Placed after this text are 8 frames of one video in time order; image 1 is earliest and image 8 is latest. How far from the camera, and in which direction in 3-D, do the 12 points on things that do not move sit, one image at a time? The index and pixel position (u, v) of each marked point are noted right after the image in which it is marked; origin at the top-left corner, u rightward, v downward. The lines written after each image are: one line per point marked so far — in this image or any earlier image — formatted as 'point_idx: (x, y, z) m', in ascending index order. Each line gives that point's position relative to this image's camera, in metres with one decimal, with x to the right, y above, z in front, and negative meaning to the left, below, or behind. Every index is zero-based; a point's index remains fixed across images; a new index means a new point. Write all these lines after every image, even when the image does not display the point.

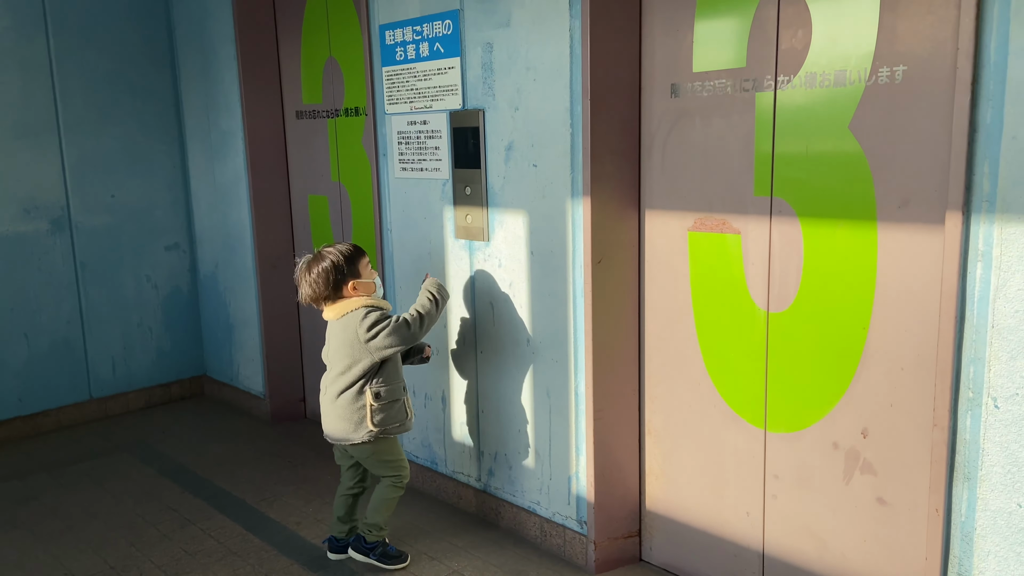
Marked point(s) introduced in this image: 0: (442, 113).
0: (-0.3, +0.7, +2.8) m
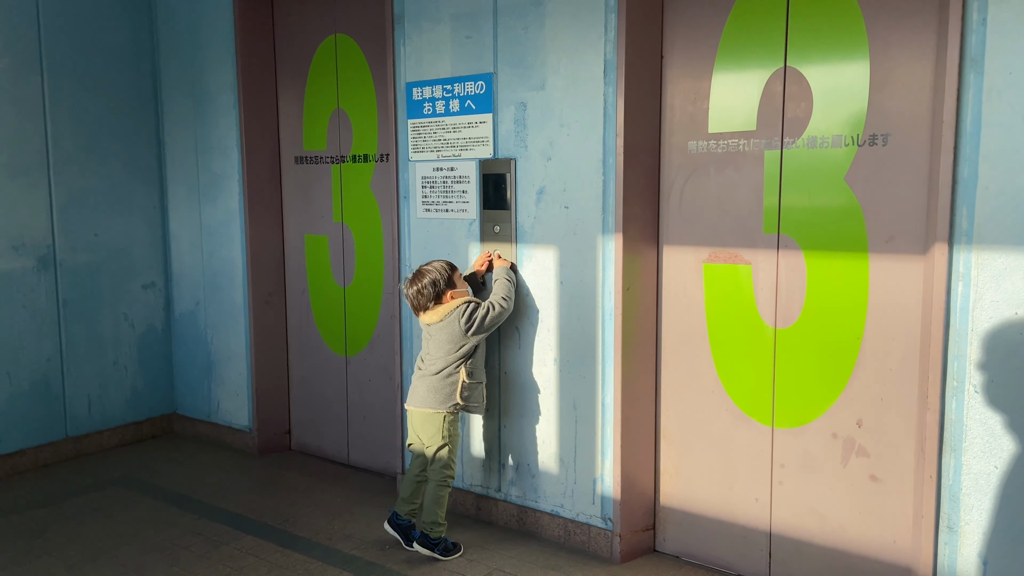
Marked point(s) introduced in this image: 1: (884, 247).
0: (-0.2, +0.5, +3.1) m
1: (+1.2, +0.1, +2.4) m
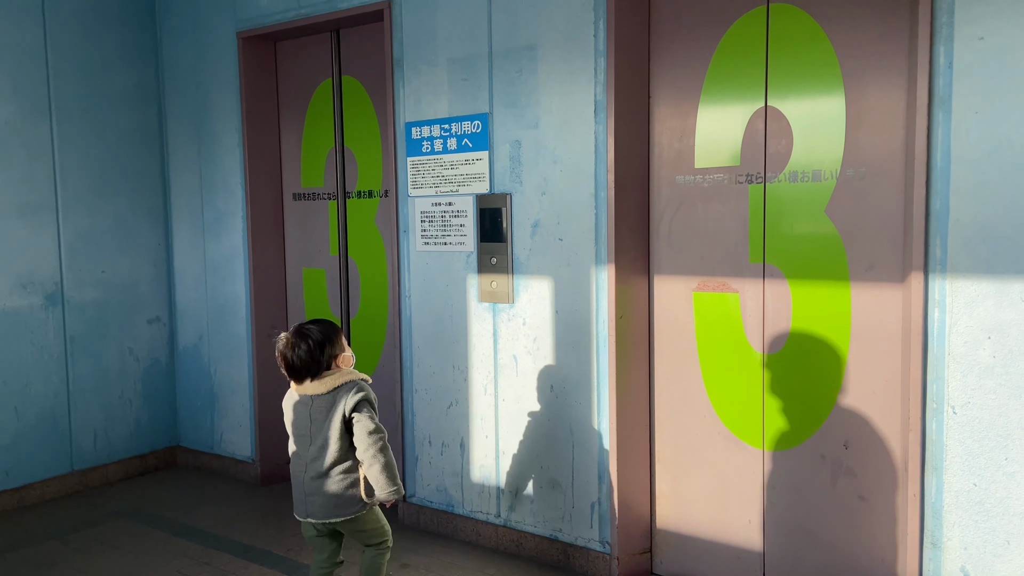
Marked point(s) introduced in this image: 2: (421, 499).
0: (-0.2, +0.4, +3.3) m
1: (+1.2, 0.0, +2.5) m
2: (-0.4, -1.0, +3.5) m
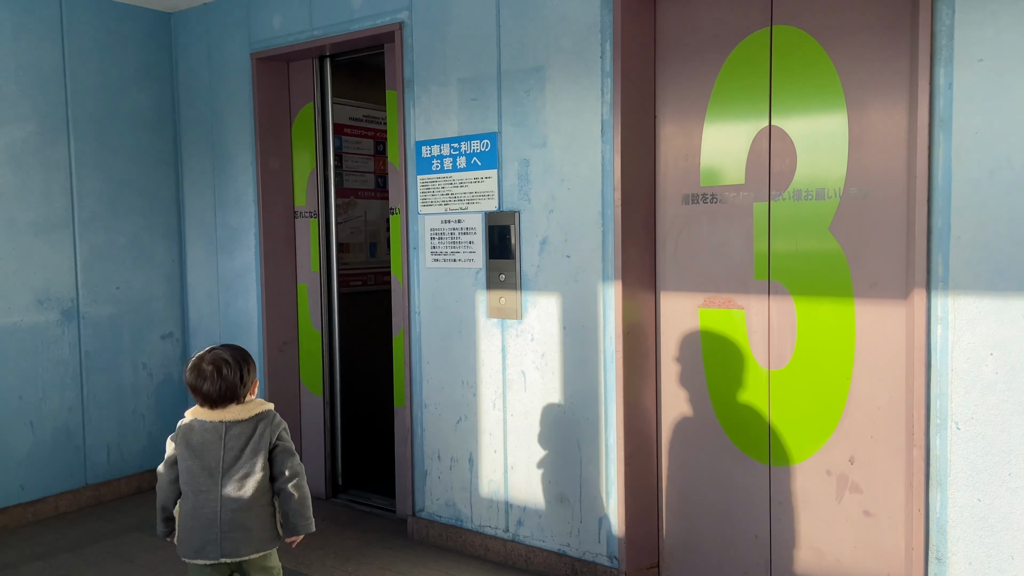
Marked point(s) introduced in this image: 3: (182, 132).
0: (-0.2, +0.3, +3.3) m
1: (+1.2, 0.0, +2.5) m
2: (-0.4, -1.1, +3.6) m
3: (-2.1, +1.0, +4.6) m
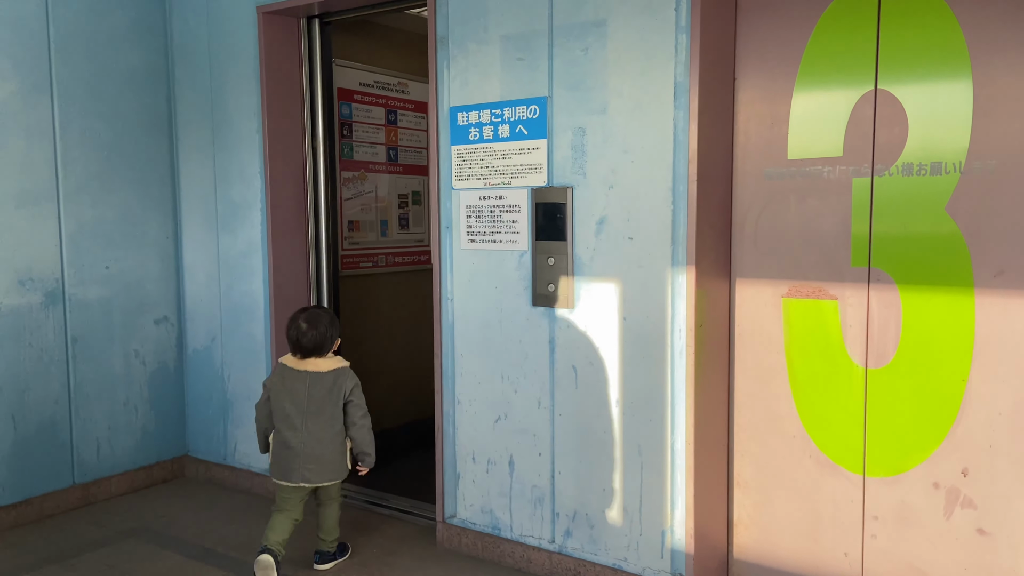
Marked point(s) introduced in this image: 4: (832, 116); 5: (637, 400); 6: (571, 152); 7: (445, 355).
0: (0.0, +0.4, +2.9) m
1: (+1.4, 0.0, +2.2) m
2: (-0.2, -1.0, +3.2) m
3: (-1.9, +1.1, +4.2) m
4: (+1.1, +0.6, +2.4) m
5: (+0.5, -0.4, +2.7) m
6: (+0.2, +0.5, +2.8) m
7: (-0.3, -0.3, +3.3) m
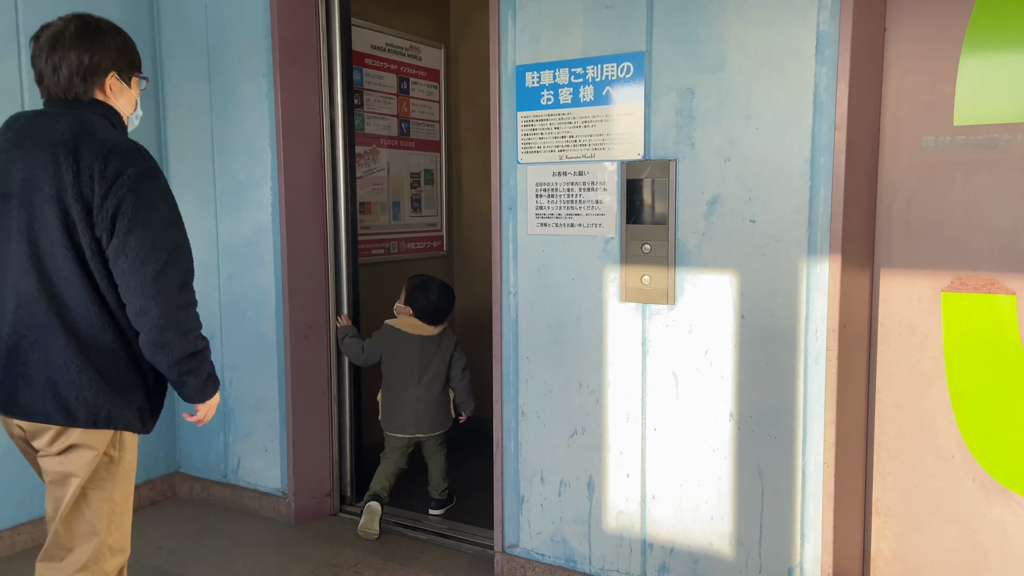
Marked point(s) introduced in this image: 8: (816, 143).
0: (+0.3, +0.4, +2.5) m
1: (+1.8, 0.0, +1.8) m
2: (+0.1, -1.0, +2.8) m
3: (-1.7, +1.1, +3.6) m
4: (+1.4, +0.6, +2.0) m
5: (+0.8, -0.4, +2.3) m
6: (+0.5, +0.5, +2.3) m
7: (0.0, -0.3, +2.8) m
8: (+0.9, +0.4, +2.1) m
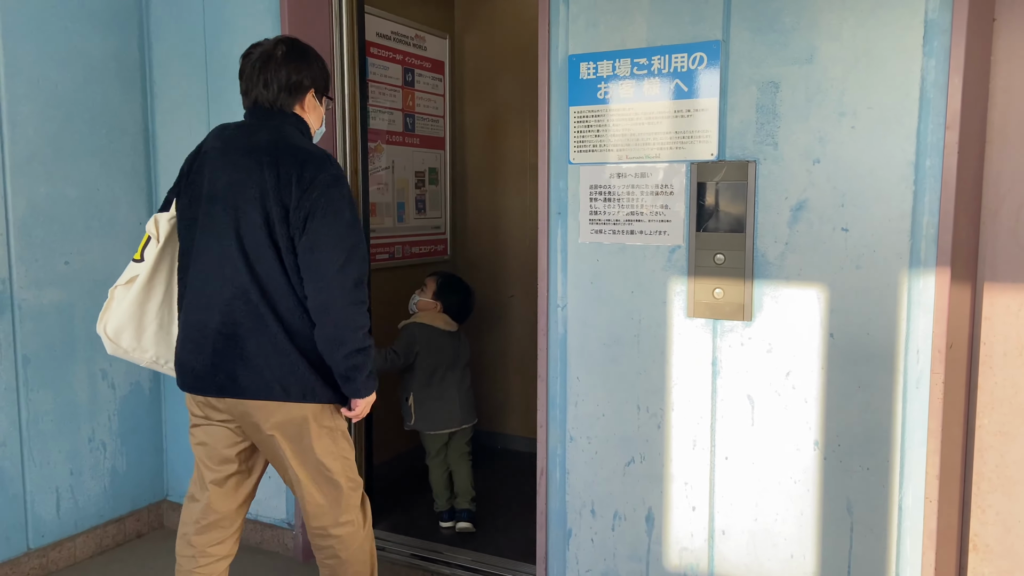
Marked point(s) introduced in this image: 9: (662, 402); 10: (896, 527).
0: (+0.5, +0.4, +2.2) m
1: (+2.0, 0.0, +1.7) m
2: (+0.2, -1.0, +2.5) m
3: (-1.6, +1.1, +3.2) m
4: (+1.6, +0.5, +1.8) m
5: (+1.0, -0.4, +2.1) m
6: (+0.7, +0.5, +2.1) m
7: (+0.1, -0.3, +2.5) m
8: (+1.1, +0.4, +1.9) m
9: (+0.5, -0.4, +2.3) m
10: (+1.1, -0.7, +2.0) m
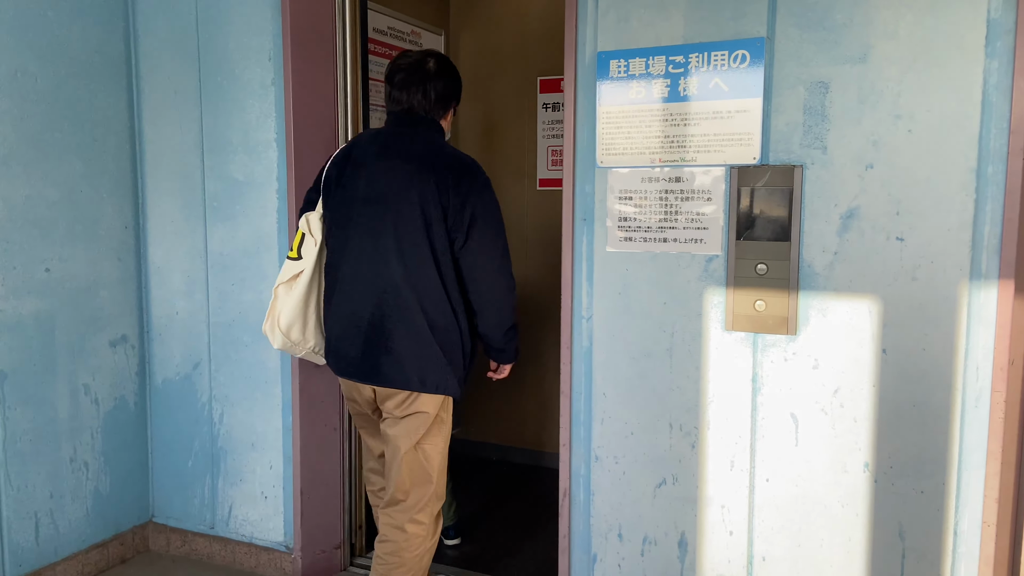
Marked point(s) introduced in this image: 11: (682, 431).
0: (+0.6, +0.3, +2.1) m
1: (+2.1, 0.0, +1.6) m
2: (+0.3, -1.1, +2.4) m
3: (-1.5, +1.1, +3.0) m
4: (+1.7, +0.5, +1.7) m
5: (+1.0, -0.5, +2.0) m
6: (+0.8, +0.5, +2.0) m
7: (+0.2, -0.3, +2.4) m
8: (+1.2, +0.3, +1.8) m
9: (+0.6, -0.4, +2.2) m
10: (+1.2, -0.7, +1.9) m
11: (+0.5, -0.4, +2.2) m
